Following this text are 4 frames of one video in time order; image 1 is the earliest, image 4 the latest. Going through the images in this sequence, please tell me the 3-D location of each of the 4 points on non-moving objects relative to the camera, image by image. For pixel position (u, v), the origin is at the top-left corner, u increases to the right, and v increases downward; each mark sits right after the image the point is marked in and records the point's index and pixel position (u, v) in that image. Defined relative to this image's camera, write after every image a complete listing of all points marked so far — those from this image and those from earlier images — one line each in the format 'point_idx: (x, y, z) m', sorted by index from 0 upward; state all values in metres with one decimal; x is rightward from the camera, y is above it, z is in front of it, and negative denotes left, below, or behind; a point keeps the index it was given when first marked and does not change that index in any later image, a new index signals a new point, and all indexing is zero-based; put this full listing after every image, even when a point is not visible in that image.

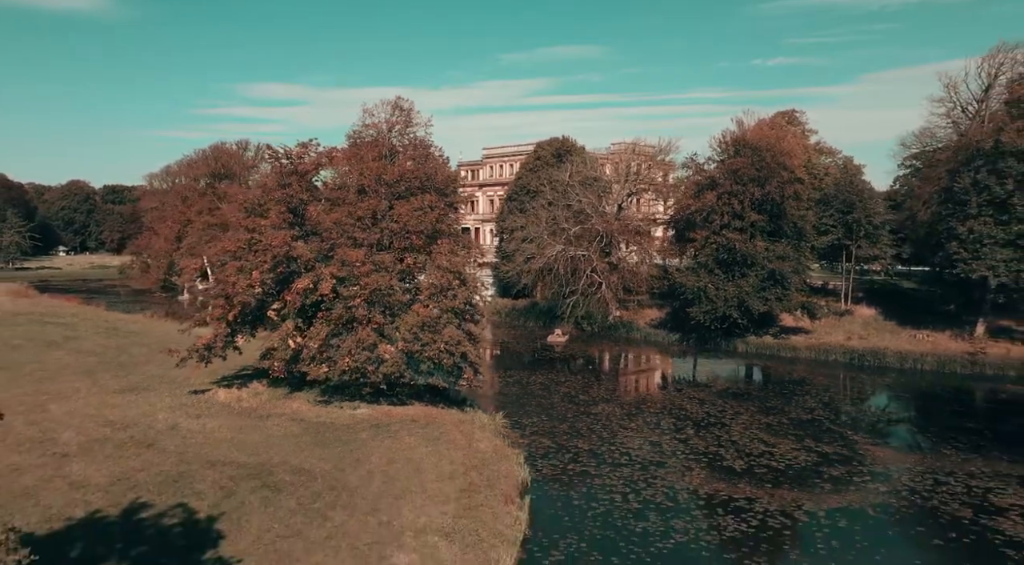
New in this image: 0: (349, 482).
0: (-4.6, -5.6, +18.9) m
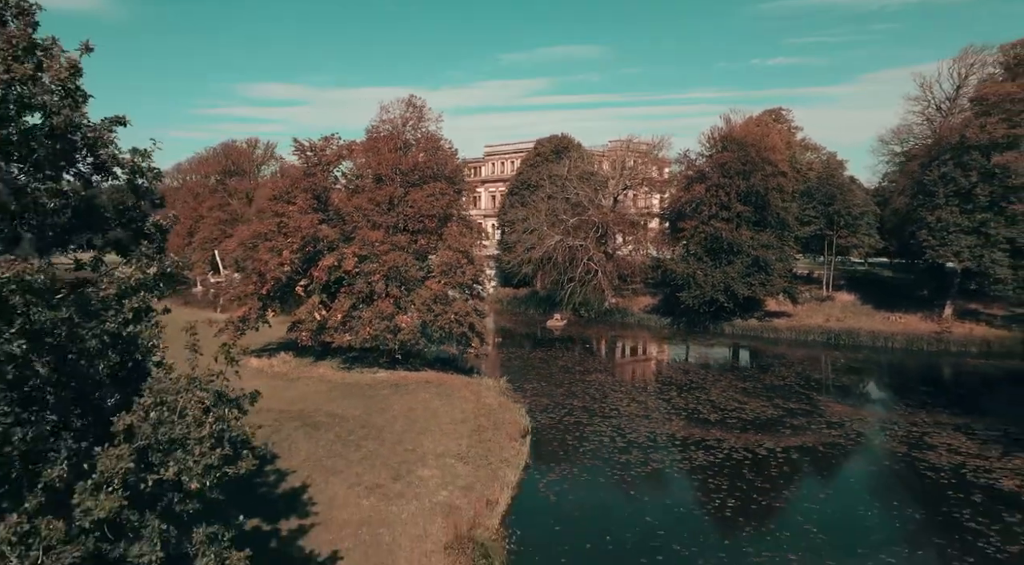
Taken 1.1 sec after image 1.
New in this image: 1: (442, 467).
0: (-4.5, -4.6, +22.1) m
1: (-1.9, -5.1, +18.5) m
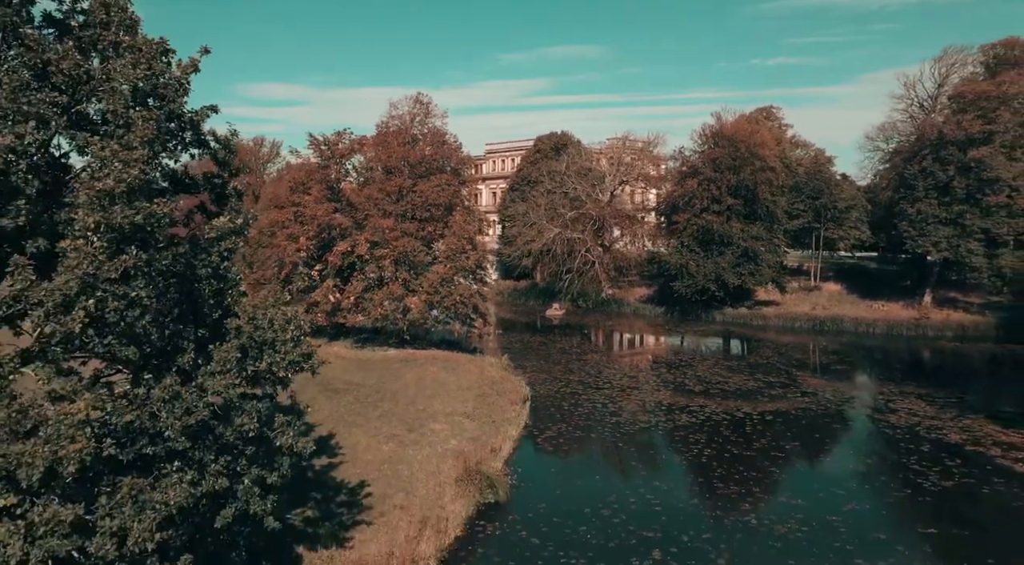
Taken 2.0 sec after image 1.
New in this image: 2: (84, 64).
0: (-4.4, -3.9, +24.4) m
1: (-1.9, -4.4, +20.8) m
2: (-5.4, +2.7, +8.4) m
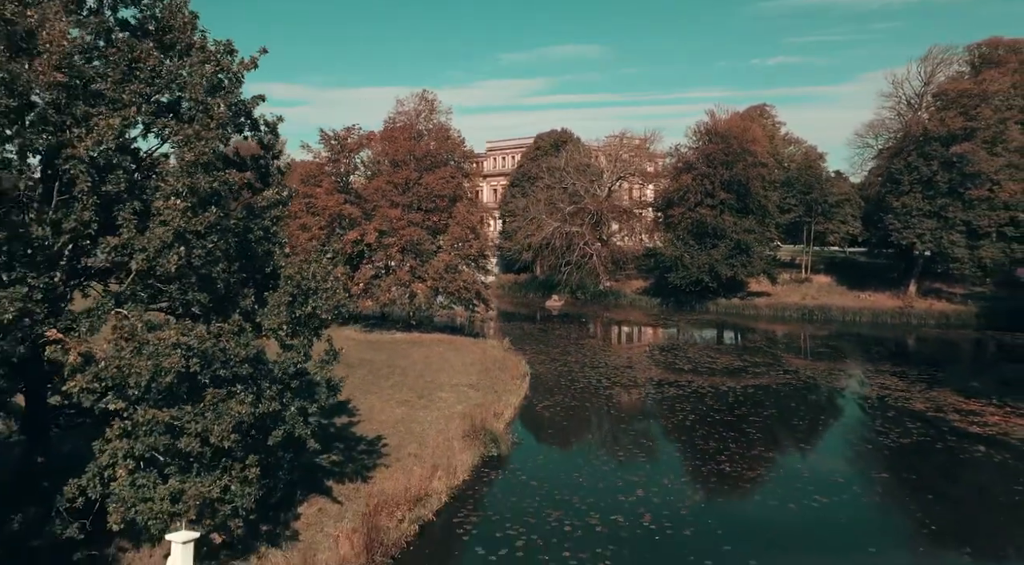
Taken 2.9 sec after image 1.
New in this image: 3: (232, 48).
0: (-4.4, -3.2, +26.2) m
1: (-1.9, -3.7, +22.6) m
2: (-5.3, +3.4, +10.2) m
3: (-4.6, +3.8, +10.9) m
